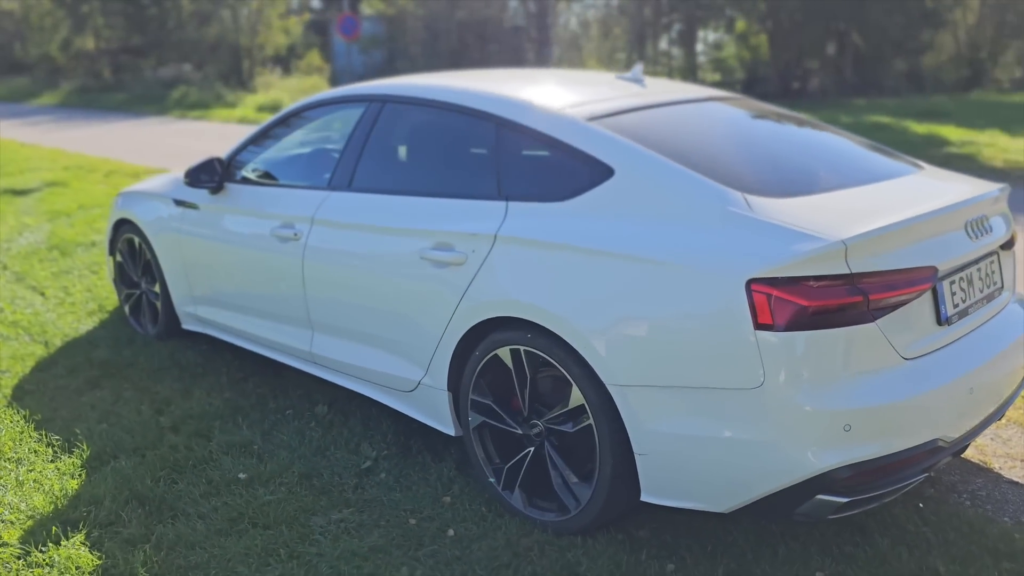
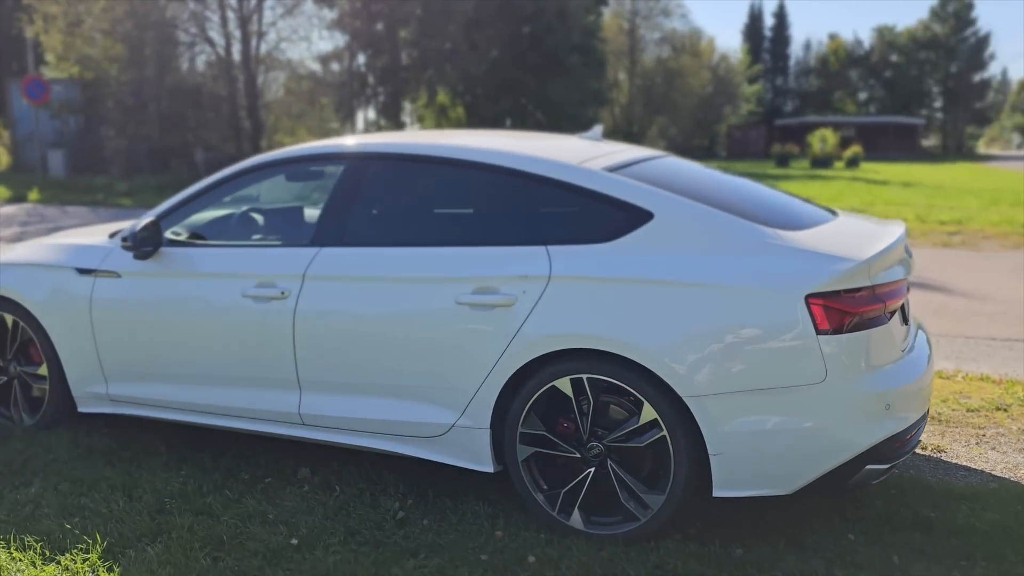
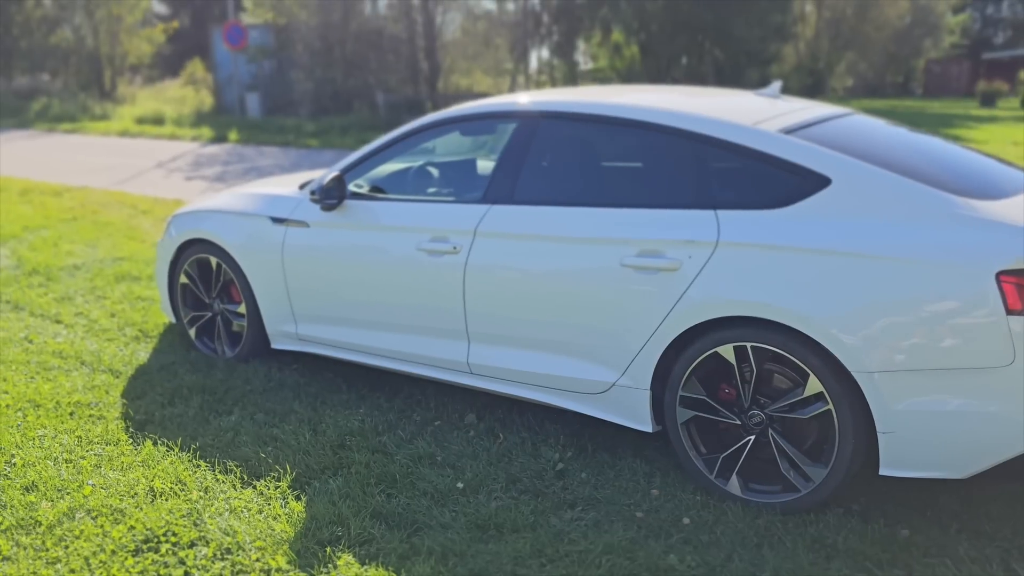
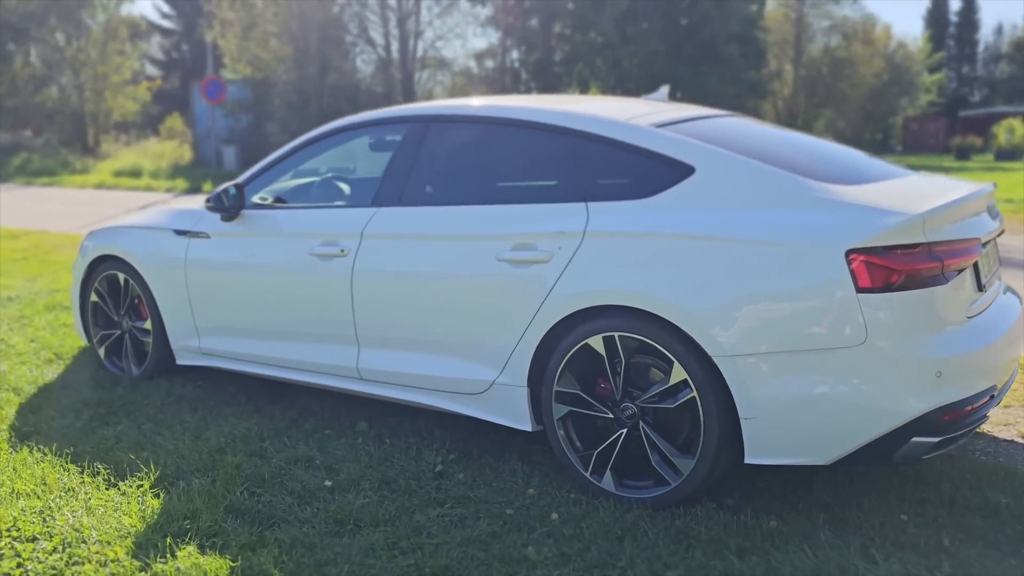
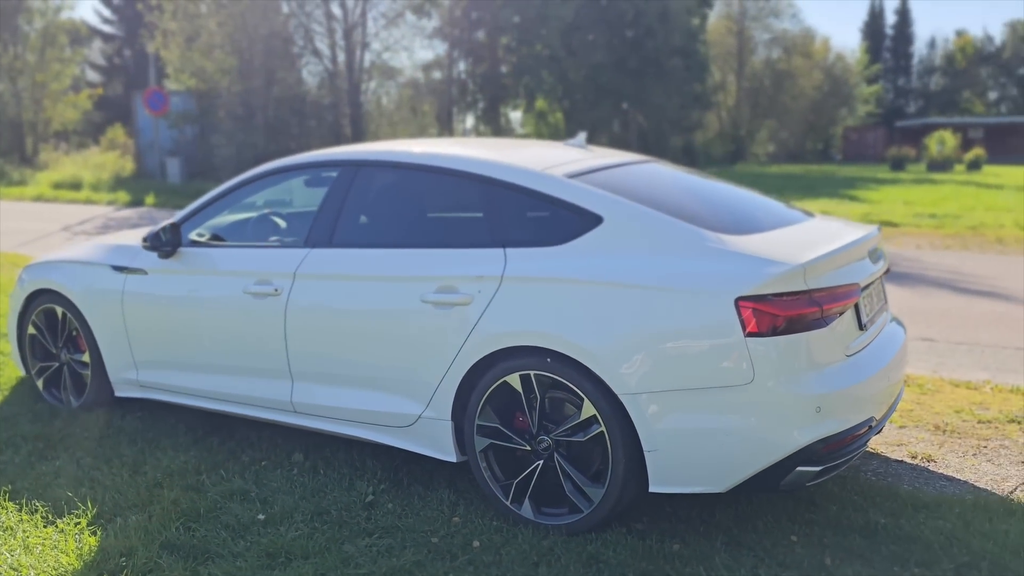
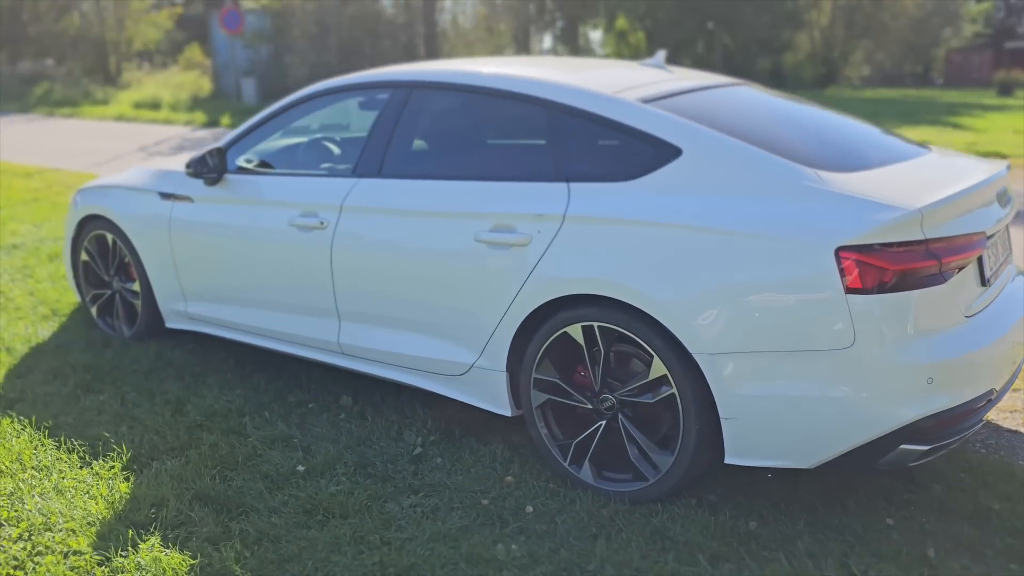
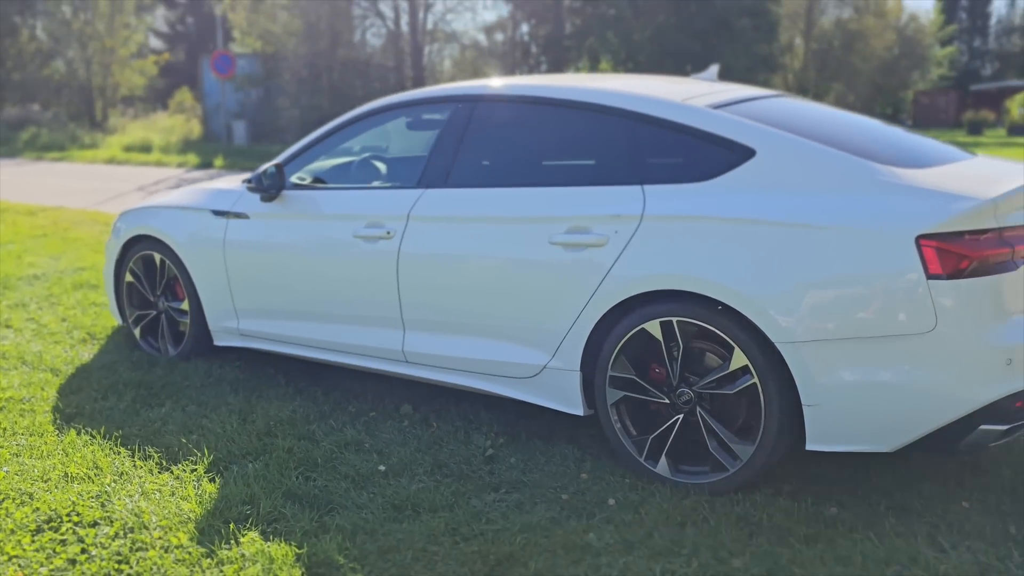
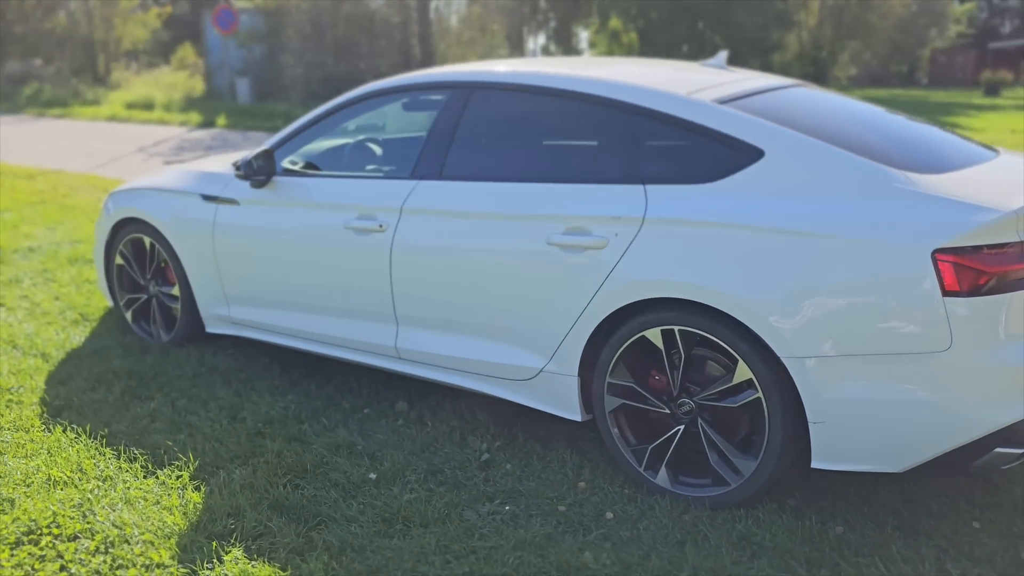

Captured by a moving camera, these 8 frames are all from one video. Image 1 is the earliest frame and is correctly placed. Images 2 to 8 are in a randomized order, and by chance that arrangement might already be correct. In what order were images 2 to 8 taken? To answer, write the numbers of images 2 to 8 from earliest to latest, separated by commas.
6, 8, 3, 7, 4, 5, 2
